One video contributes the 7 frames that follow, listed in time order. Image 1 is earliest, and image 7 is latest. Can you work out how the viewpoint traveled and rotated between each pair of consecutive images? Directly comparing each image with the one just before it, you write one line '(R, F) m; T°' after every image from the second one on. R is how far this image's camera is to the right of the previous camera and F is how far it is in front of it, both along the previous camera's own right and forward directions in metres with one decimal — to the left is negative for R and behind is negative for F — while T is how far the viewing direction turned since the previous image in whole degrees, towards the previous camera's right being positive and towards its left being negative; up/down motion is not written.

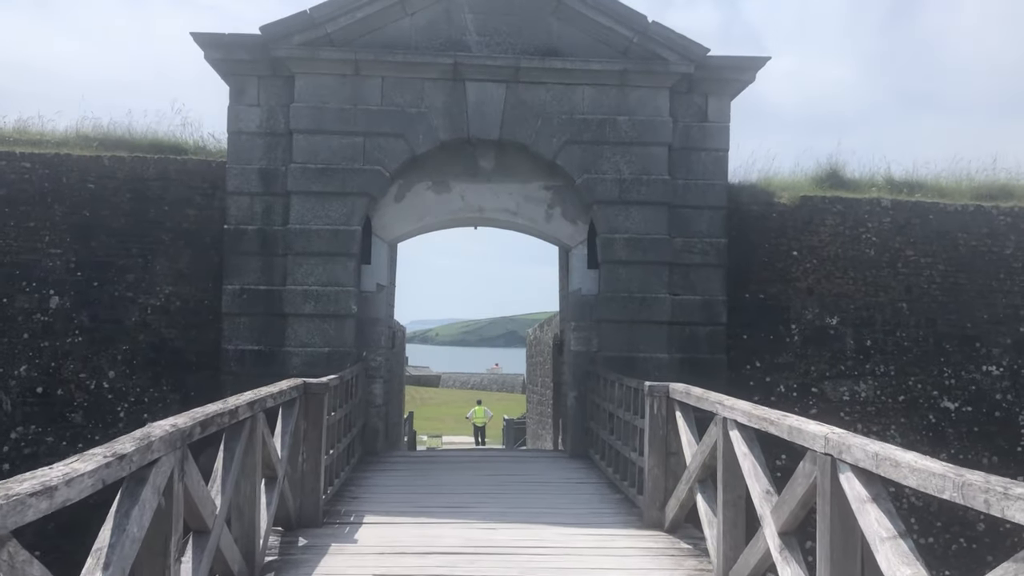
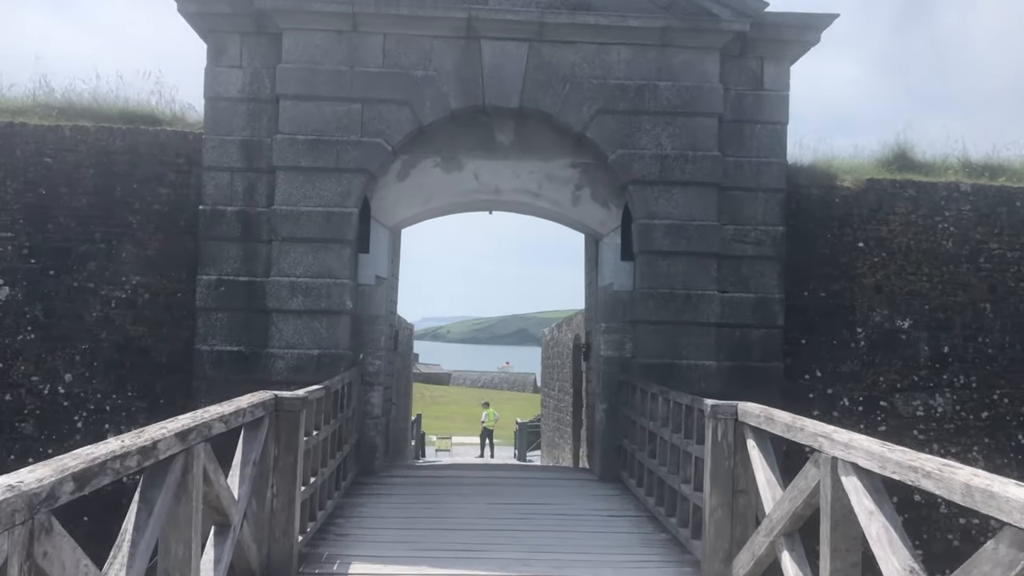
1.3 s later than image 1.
(-0.1, +1.3) m; -1°
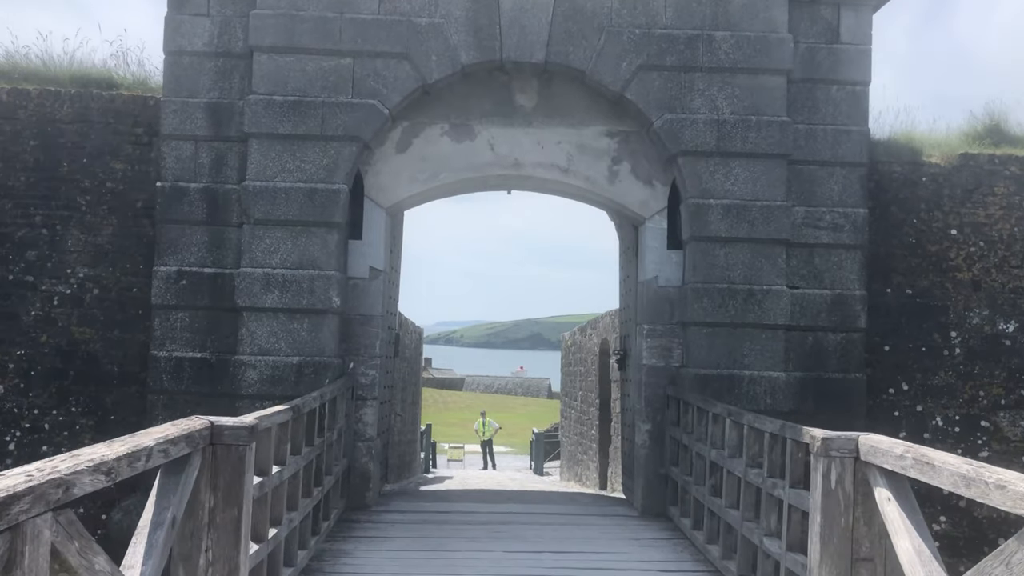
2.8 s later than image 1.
(-0.1, +1.4) m; -1°
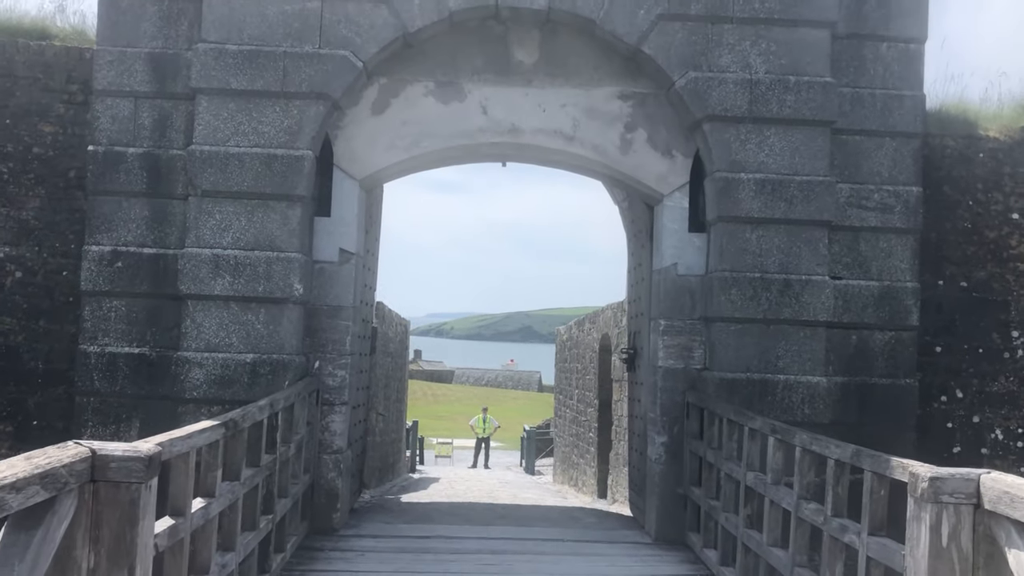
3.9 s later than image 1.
(0.0, +1.0) m; +1°
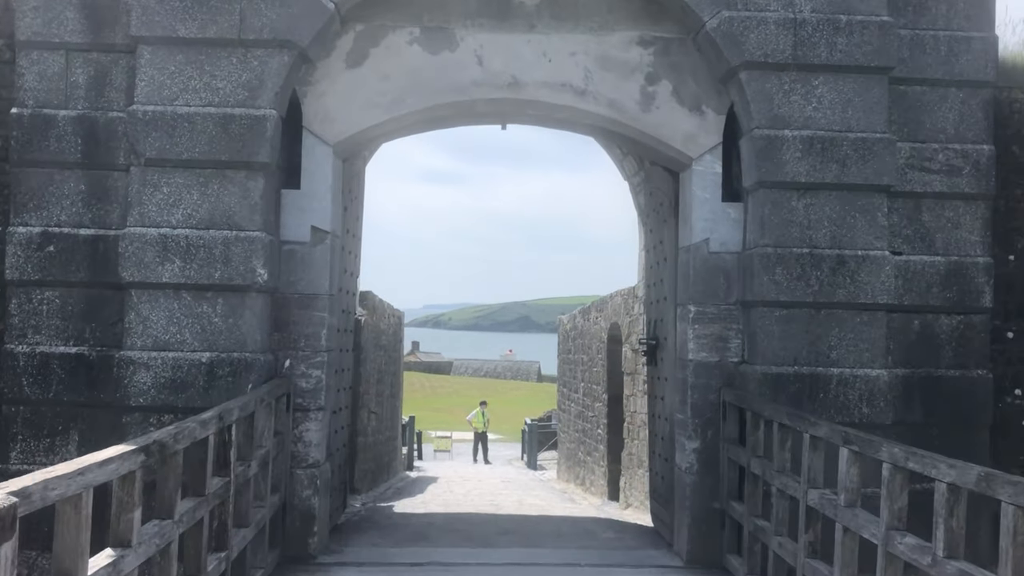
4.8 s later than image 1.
(0.0, +0.9) m; 0°
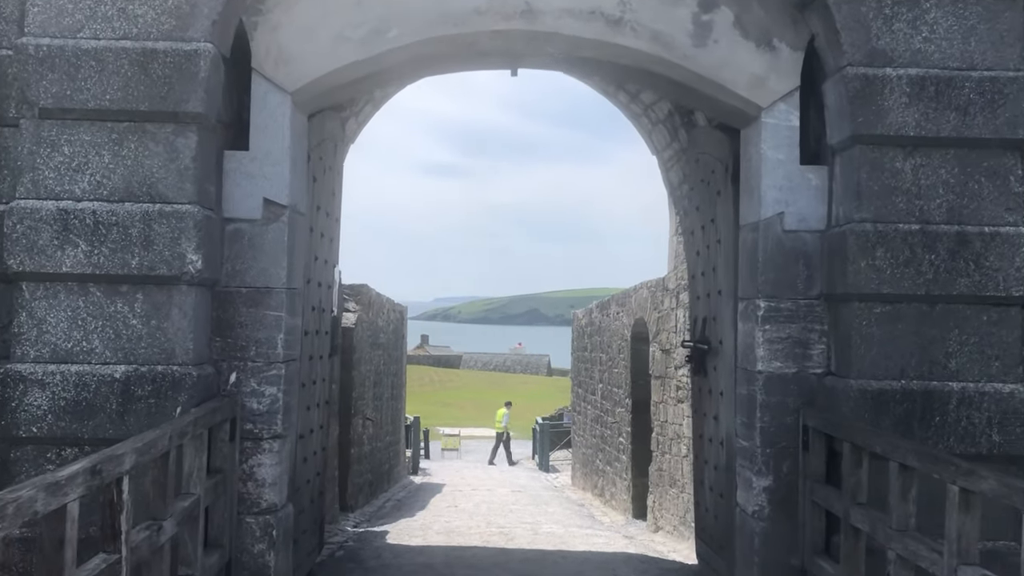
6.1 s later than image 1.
(0.0, +1.1) m; -1°
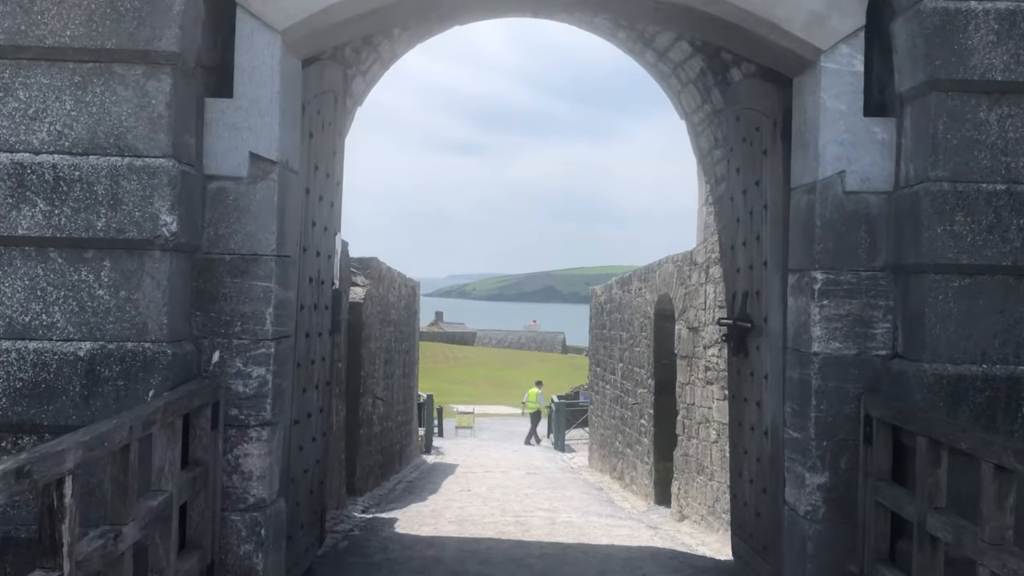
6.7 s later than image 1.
(0.0, +0.5) m; -1°
